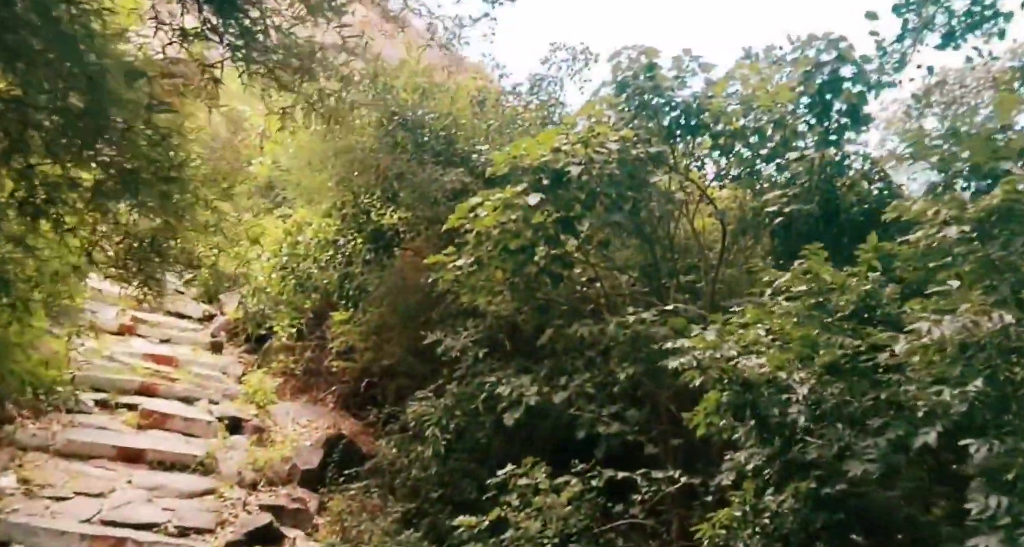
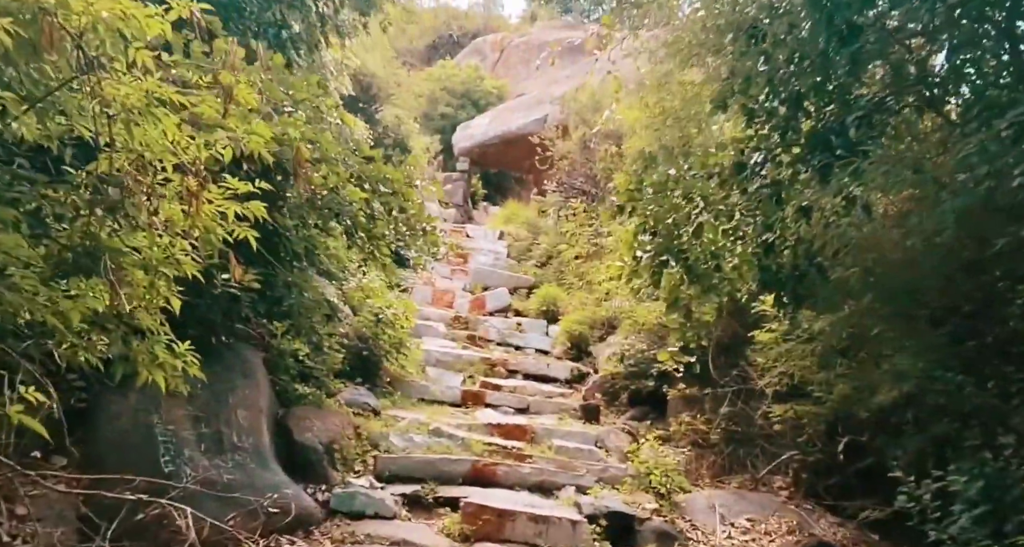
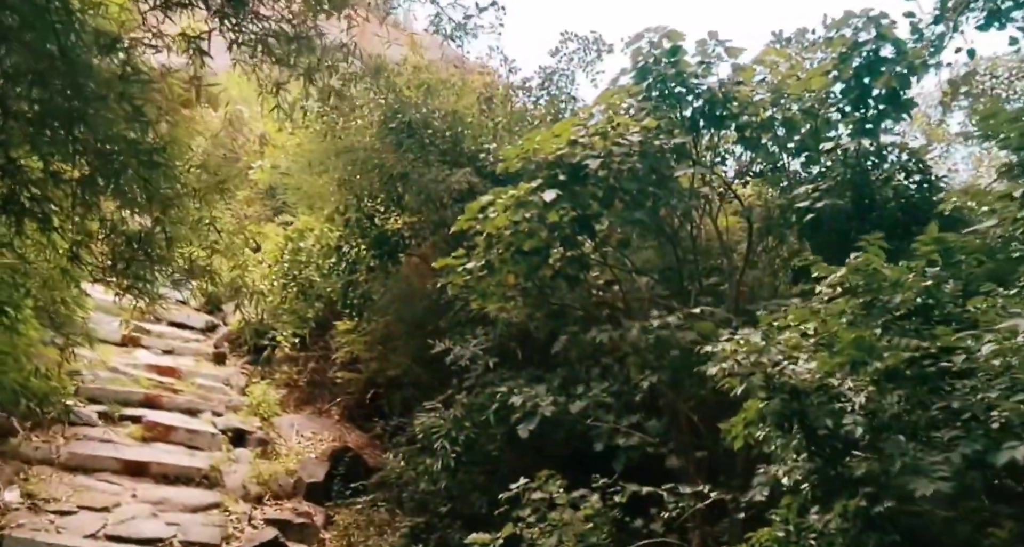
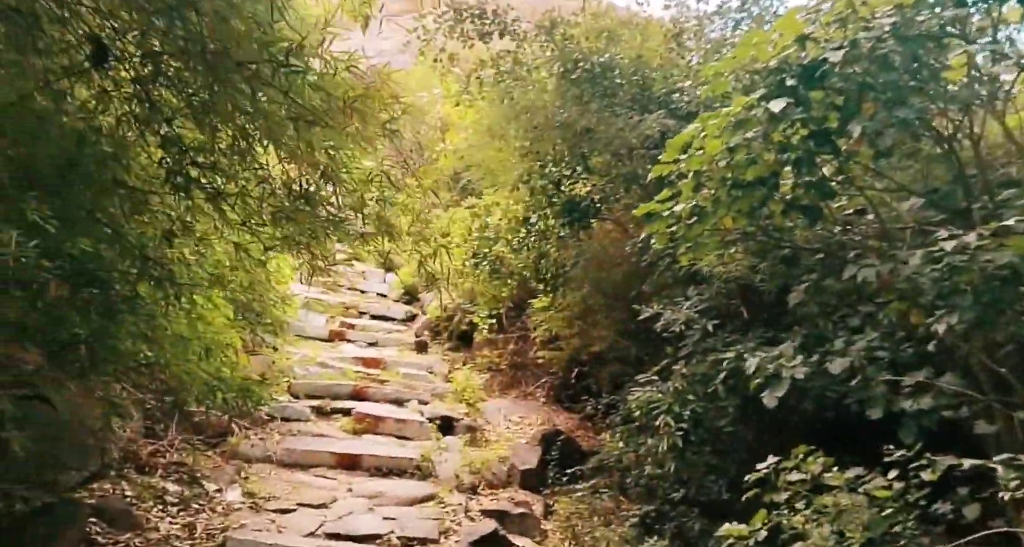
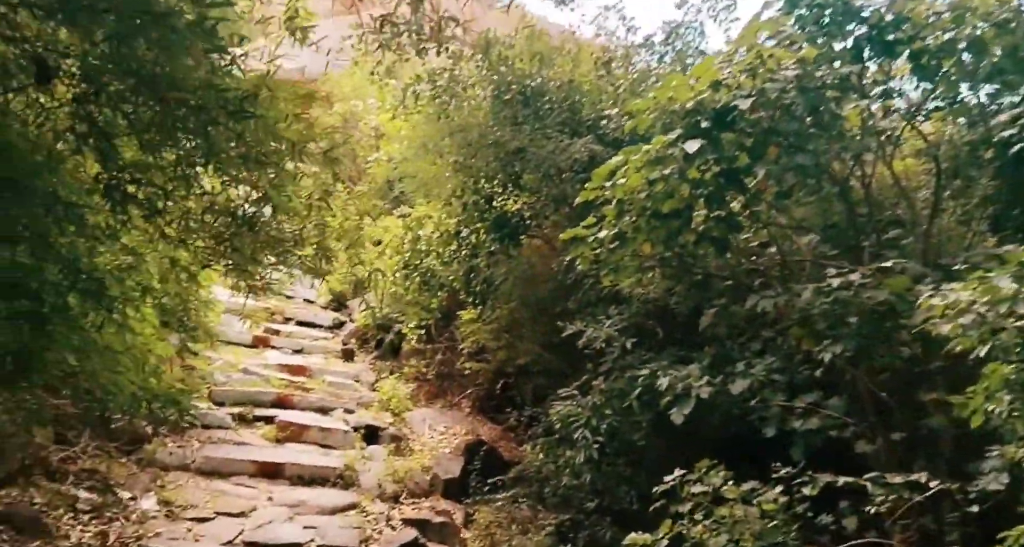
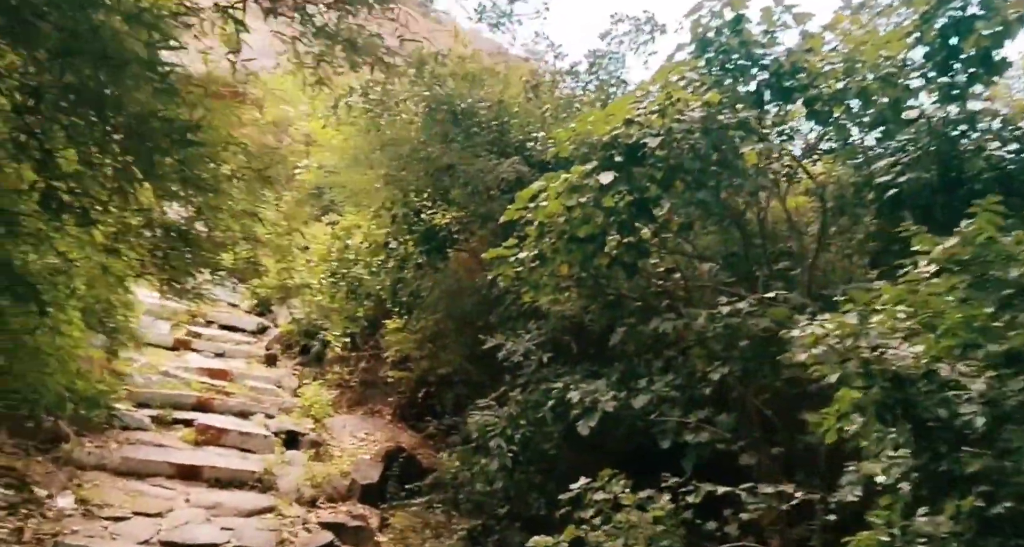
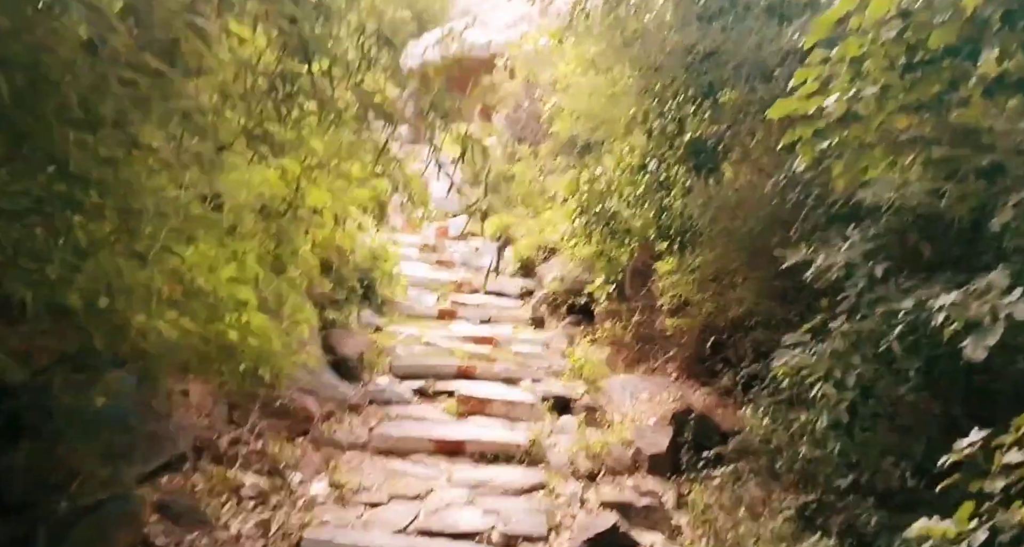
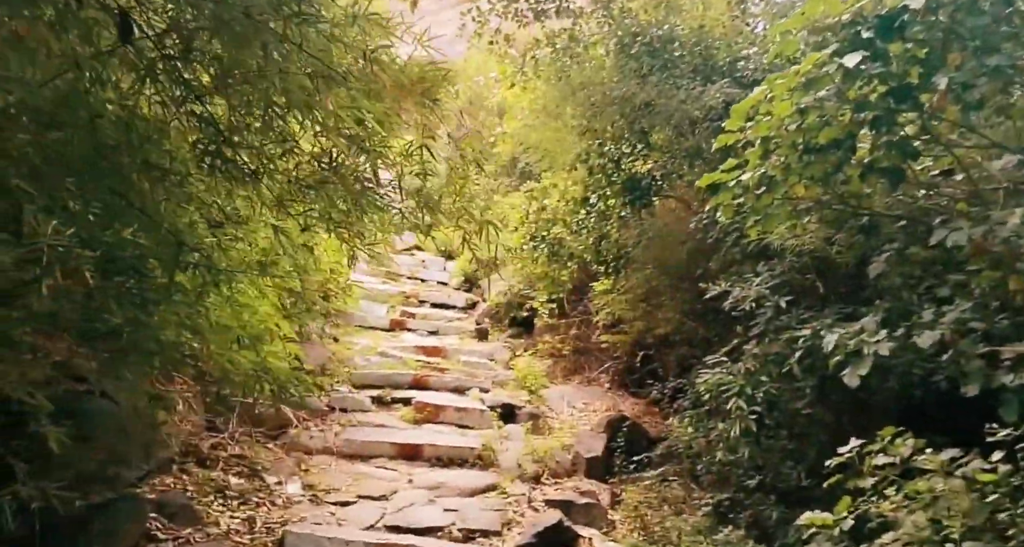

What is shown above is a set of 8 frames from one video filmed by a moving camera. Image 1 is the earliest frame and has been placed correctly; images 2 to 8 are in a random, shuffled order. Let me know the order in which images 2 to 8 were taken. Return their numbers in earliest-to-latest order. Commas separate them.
3, 6, 5, 4, 8, 7, 2
